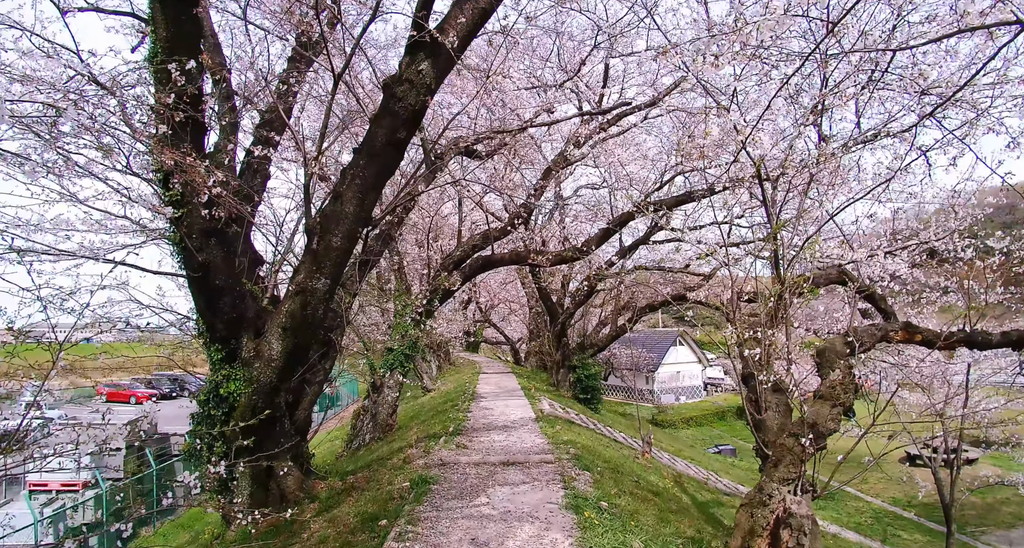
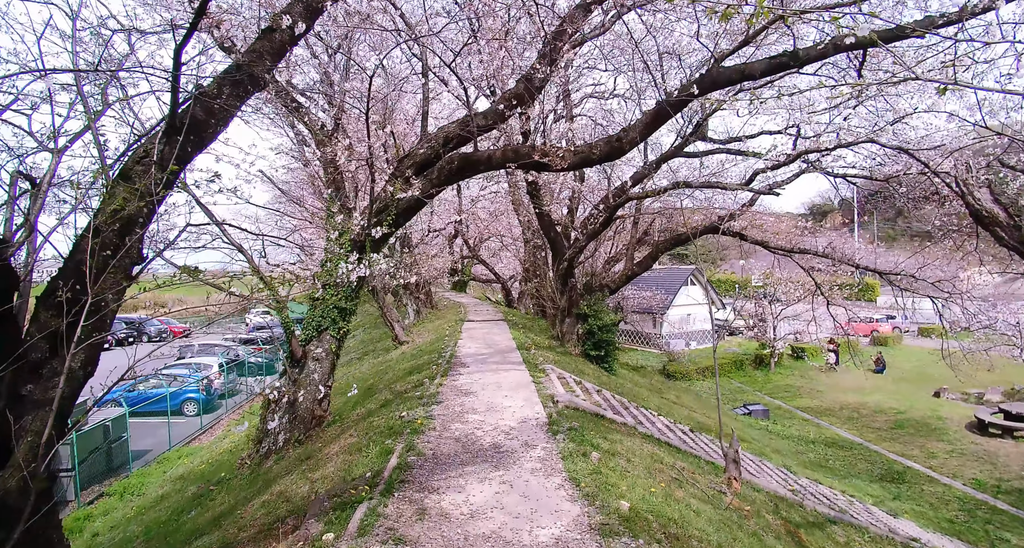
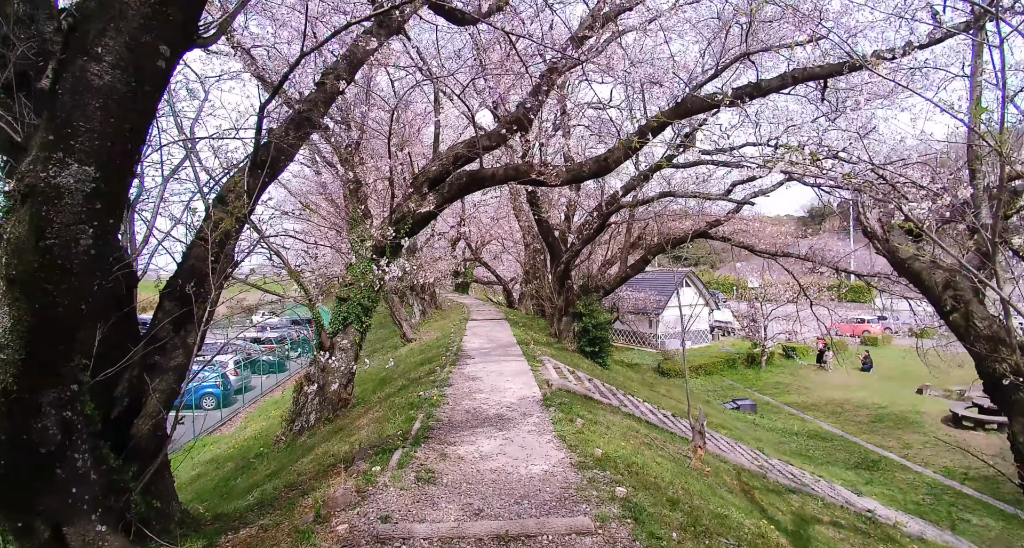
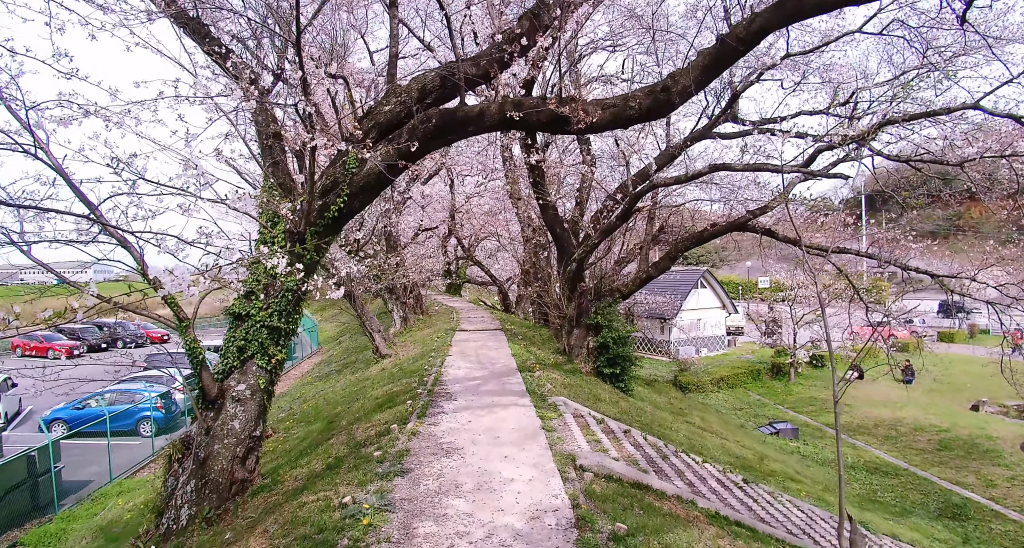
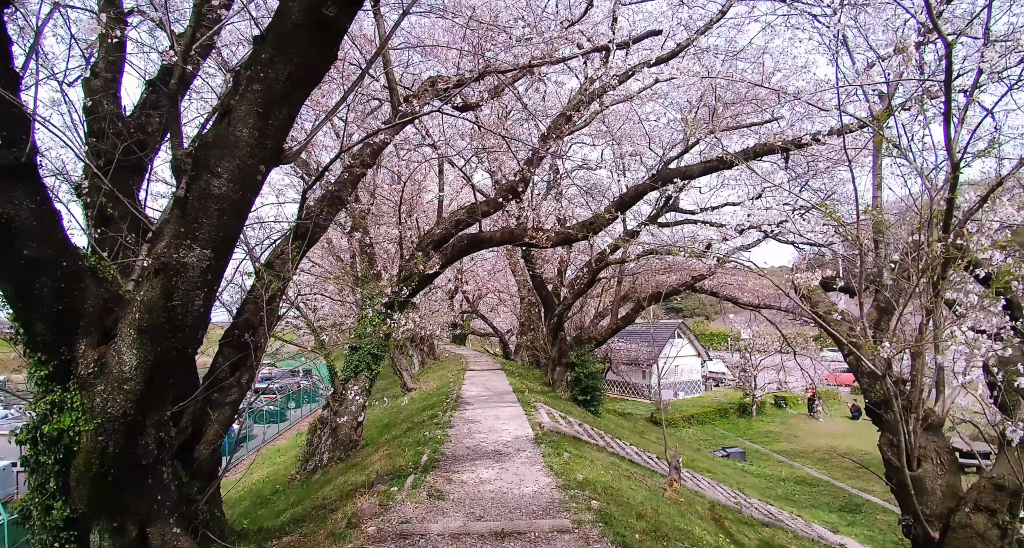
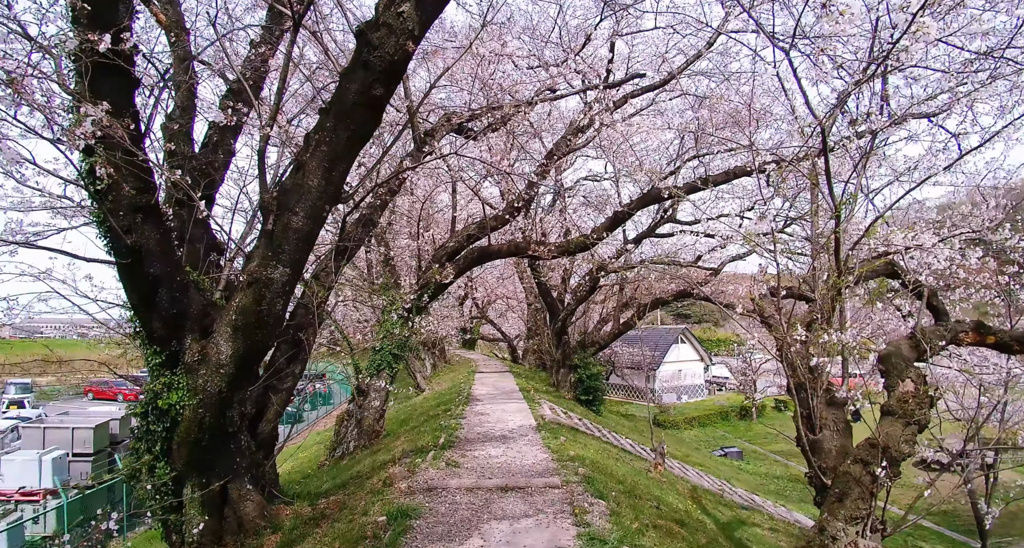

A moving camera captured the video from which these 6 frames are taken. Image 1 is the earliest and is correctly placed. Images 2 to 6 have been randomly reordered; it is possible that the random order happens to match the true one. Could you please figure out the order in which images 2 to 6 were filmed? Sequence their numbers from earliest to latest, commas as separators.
6, 5, 3, 2, 4
